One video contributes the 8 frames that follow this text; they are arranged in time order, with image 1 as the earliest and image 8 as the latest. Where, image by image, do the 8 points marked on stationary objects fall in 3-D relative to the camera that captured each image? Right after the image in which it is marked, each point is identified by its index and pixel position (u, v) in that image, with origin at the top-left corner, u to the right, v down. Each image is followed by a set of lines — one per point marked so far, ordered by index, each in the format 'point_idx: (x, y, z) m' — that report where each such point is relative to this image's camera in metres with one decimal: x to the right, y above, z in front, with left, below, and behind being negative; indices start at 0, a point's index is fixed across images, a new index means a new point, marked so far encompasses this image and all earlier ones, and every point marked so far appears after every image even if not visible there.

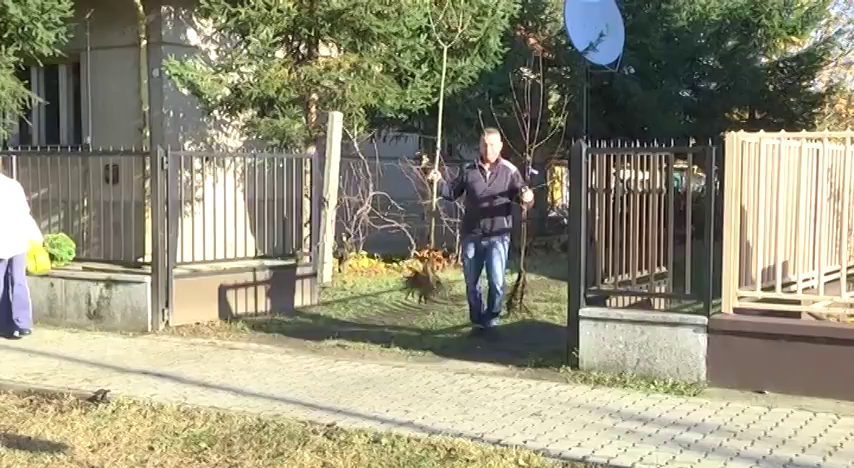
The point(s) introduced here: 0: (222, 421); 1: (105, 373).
0: (-1.3, -1.2, +6.1) m
1: (-2.4, -1.1, +7.5) m
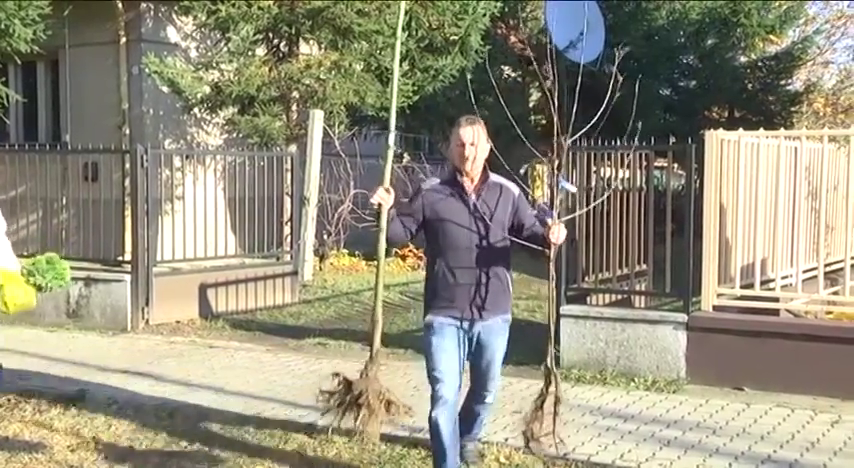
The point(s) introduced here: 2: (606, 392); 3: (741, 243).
0: (-1.4, -1.2, +6.1) m
1: (-2.6, -1.0, +7.5) m
2: (+1.2, -1.1, +6.8) m
3: (+2.3, -0.1, +7.2) m
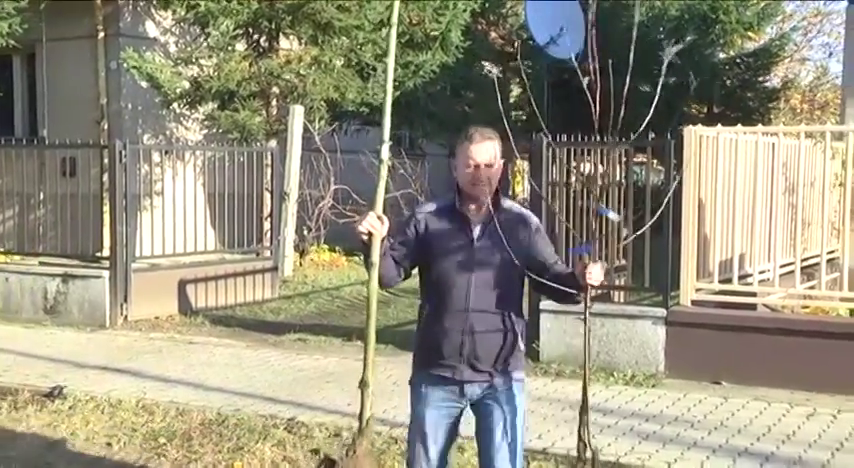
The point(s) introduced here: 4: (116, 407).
0: (-1.5, -1.2, +6.1) m
1: (-2.7, -1.0, +7.5) m
2: (+1.1, -1.0, +6.8) m
3: (+2.2, 0.0, +7.2) m
4: (-2.0, -1.1, +6.3) m
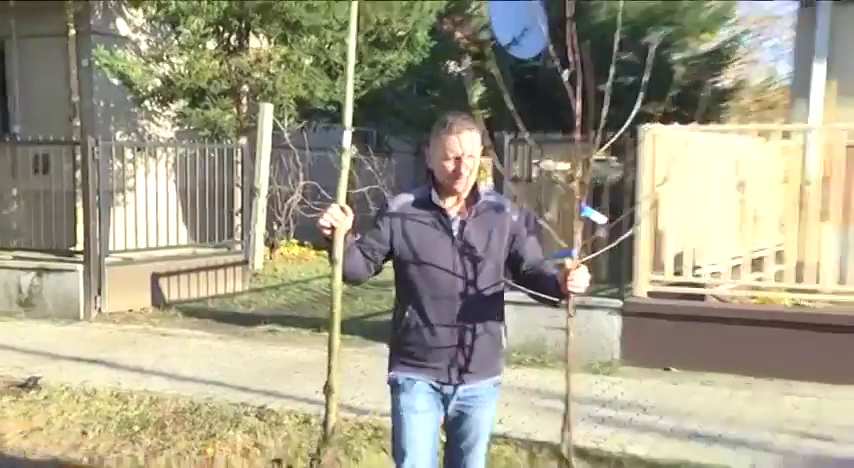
0: (-1.8, -1.1, +6.3) m
1: (-3.0, -1.0, +7.6) m
2: (+0.8, -1.0, +7.1) m
3: (+1.9, 0.0, +7.6) m
4: (-2.2, -1.1, +6.5) m
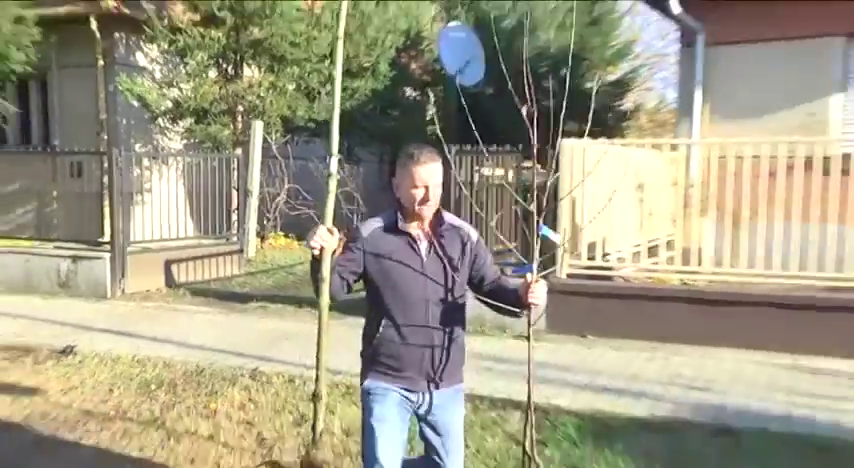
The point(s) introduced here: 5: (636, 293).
0: (-2.2, -1.1, +8.2) m
1: (-3.4, -0.9, +9.5) m
2: (+0.4, -1.0, +9.0) m
3: (+1.5, +0.1, +9.4) m
4: (-2.6, -1.1, +8.4) m
5: (+1.8, -0.5, +8.9) m
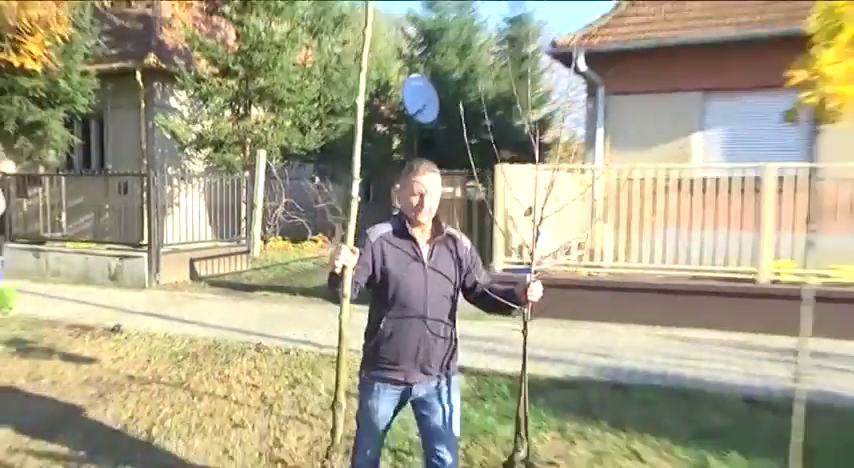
0: (-2.6, -1.1, +11.0) m
1: (-3.8, -1.0, +12.3) m
2: (0.0, -1.0, +11.8) m
3: (+1.1, 0.0, +12.2) m
4: (-3.1, -1.1, +11.2) m
5: (+1.4, -0.6, +11.7) m
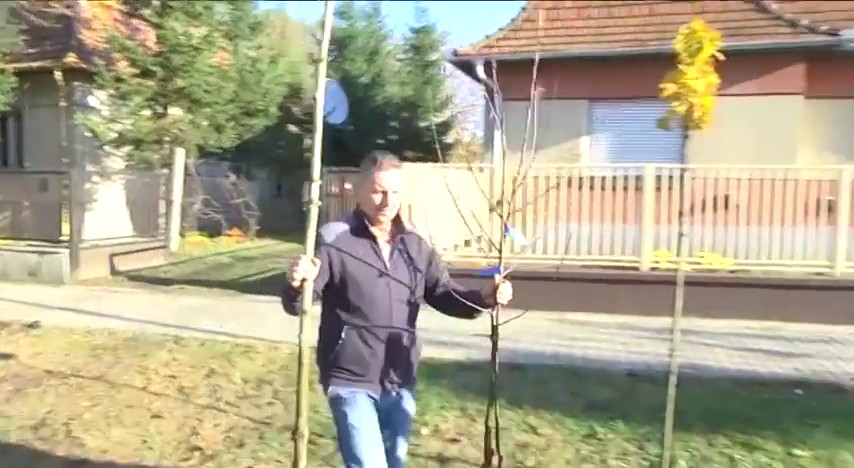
0: (-3.6, -1.1, +11.6) m
1: (-5.0, -0.9, +12.8) m
2: (-1.1, -0.9, +12.7) m
3: (-0.1, +0.1, +13.2) m
4: (-4.1, -1.0, +11.8) m
5: (+0.3, -0.5, +12.7) m
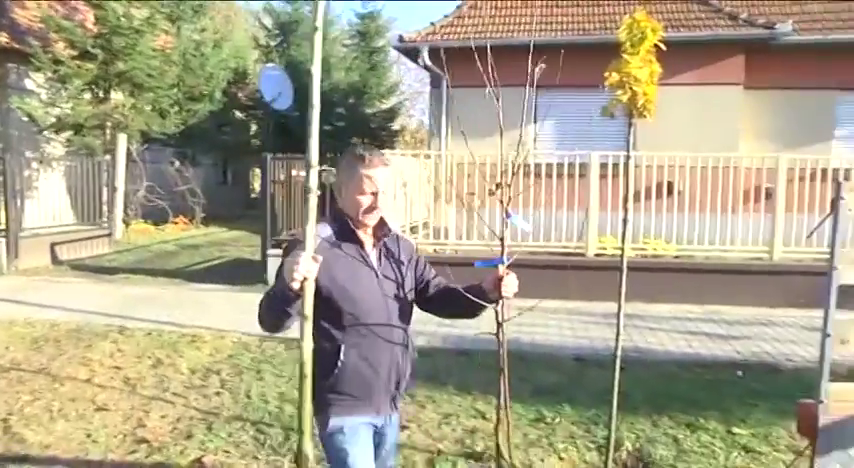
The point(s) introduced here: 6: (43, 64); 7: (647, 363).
0: (-4.2, -0.9, +11.4) m
1: (-5.6, -0.8, +12.6) m
2: (-1.8, -0.8, +12.6) m
3: (-0.8, +0.3, +13.2) m
4: (-4.7, -0.9, +11.6) m
5: (-0.4, -0.3, +12.7) m
6: (-6.1, +2.7, +15.8) m
7: (+1.9, -1.1, +8.6) m
